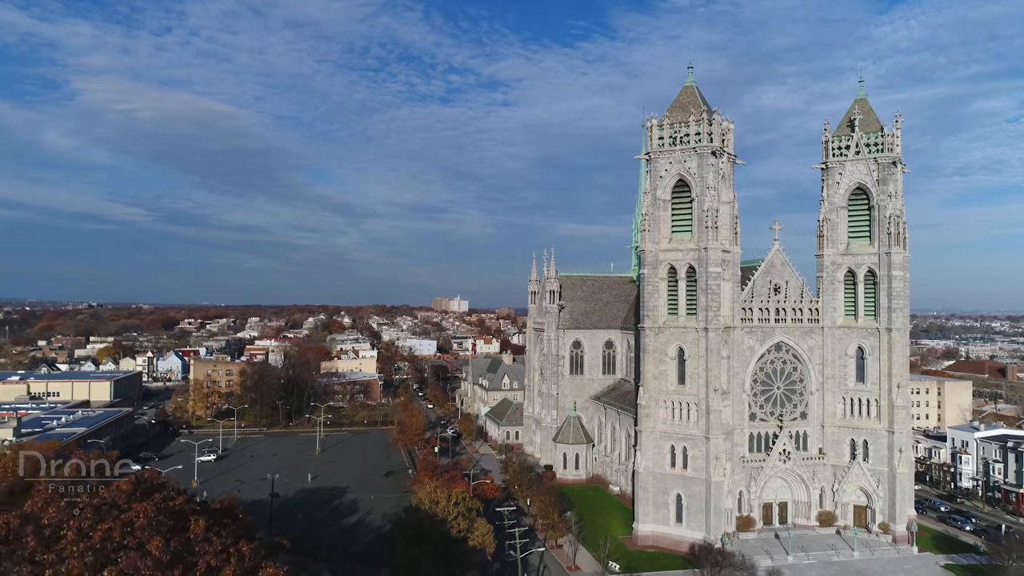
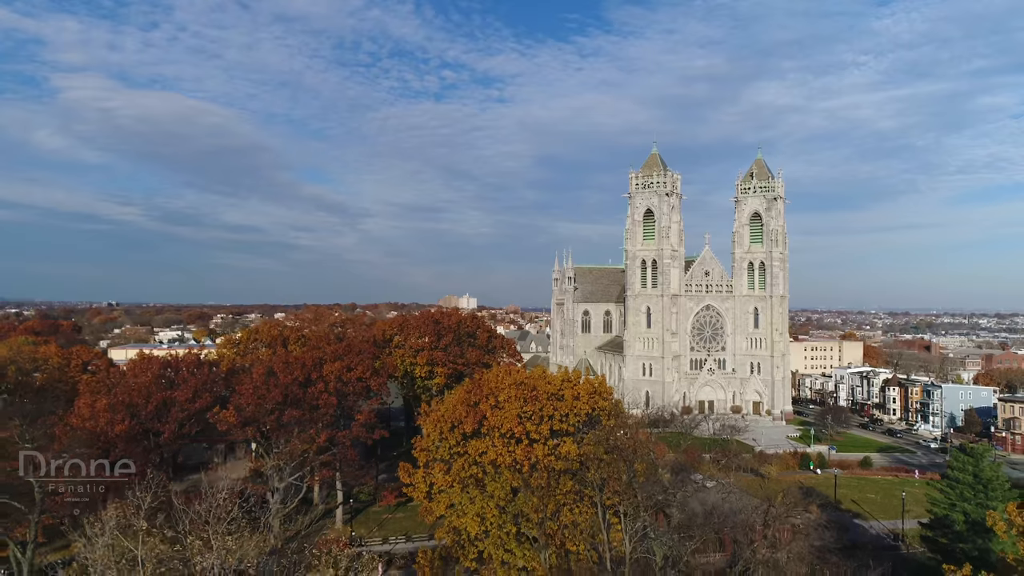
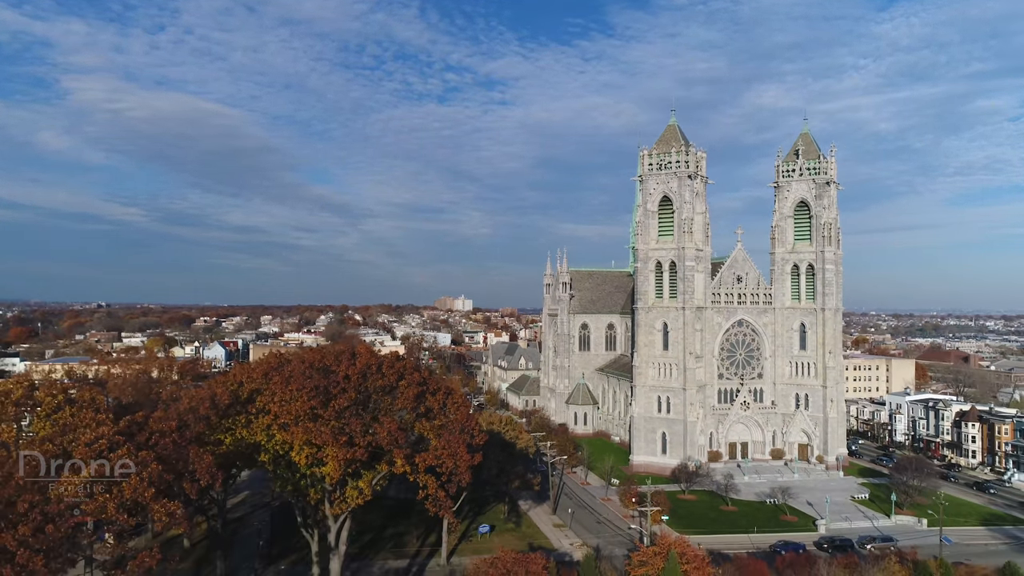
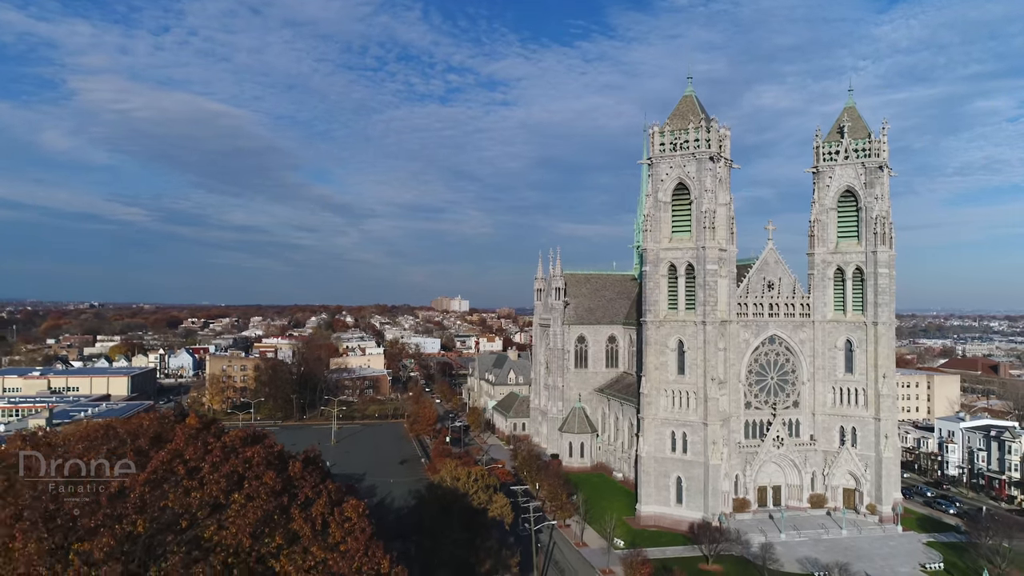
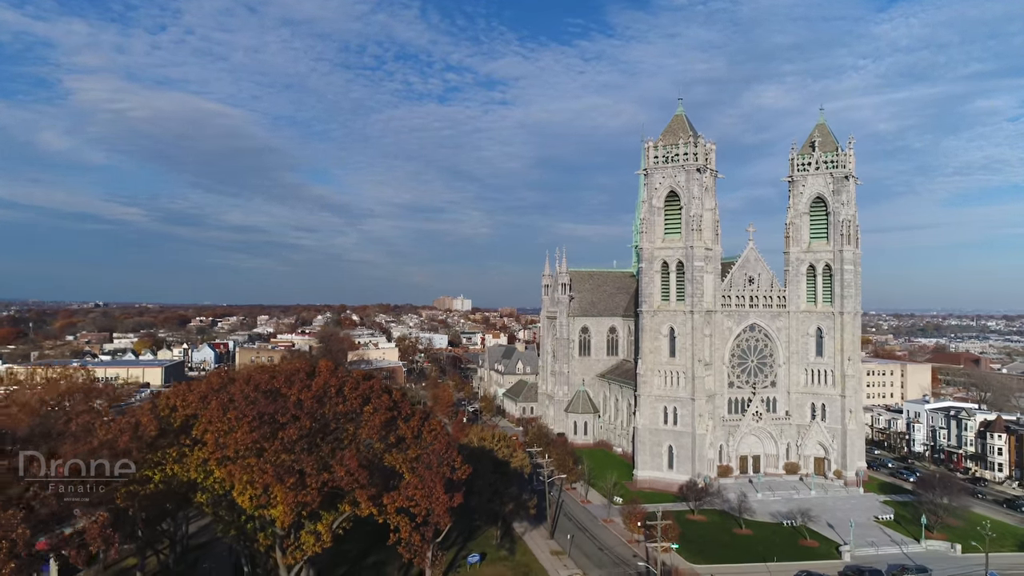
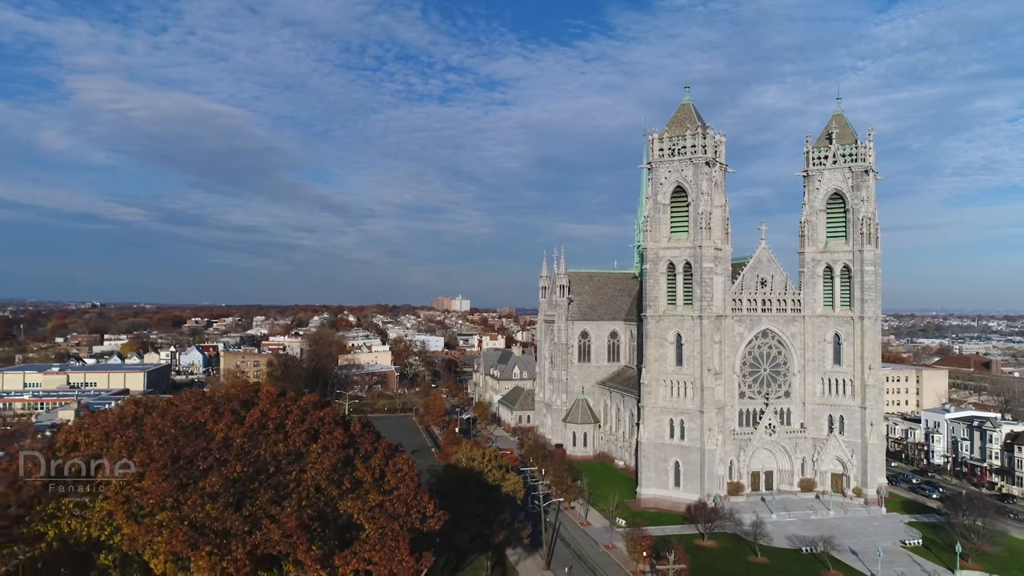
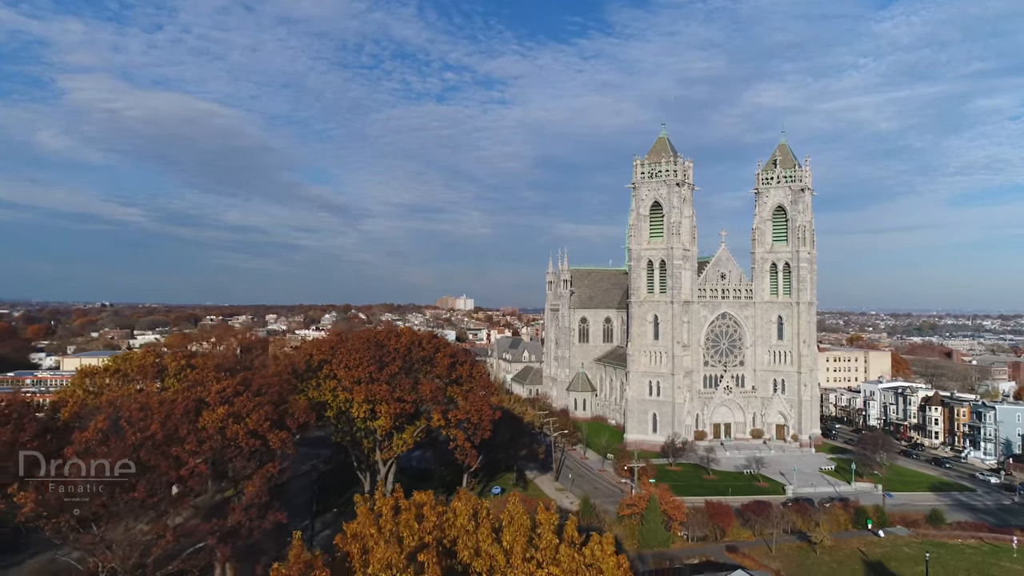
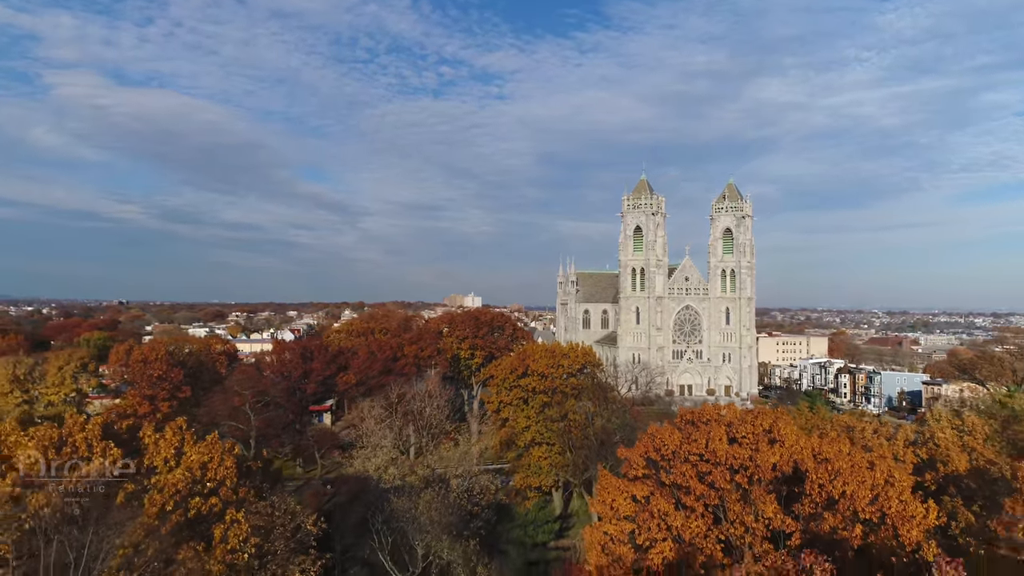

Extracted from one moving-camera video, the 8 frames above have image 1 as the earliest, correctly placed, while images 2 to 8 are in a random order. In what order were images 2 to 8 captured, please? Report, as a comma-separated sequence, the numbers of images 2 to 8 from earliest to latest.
4, 6, 5, 3, 7, 2, 8
